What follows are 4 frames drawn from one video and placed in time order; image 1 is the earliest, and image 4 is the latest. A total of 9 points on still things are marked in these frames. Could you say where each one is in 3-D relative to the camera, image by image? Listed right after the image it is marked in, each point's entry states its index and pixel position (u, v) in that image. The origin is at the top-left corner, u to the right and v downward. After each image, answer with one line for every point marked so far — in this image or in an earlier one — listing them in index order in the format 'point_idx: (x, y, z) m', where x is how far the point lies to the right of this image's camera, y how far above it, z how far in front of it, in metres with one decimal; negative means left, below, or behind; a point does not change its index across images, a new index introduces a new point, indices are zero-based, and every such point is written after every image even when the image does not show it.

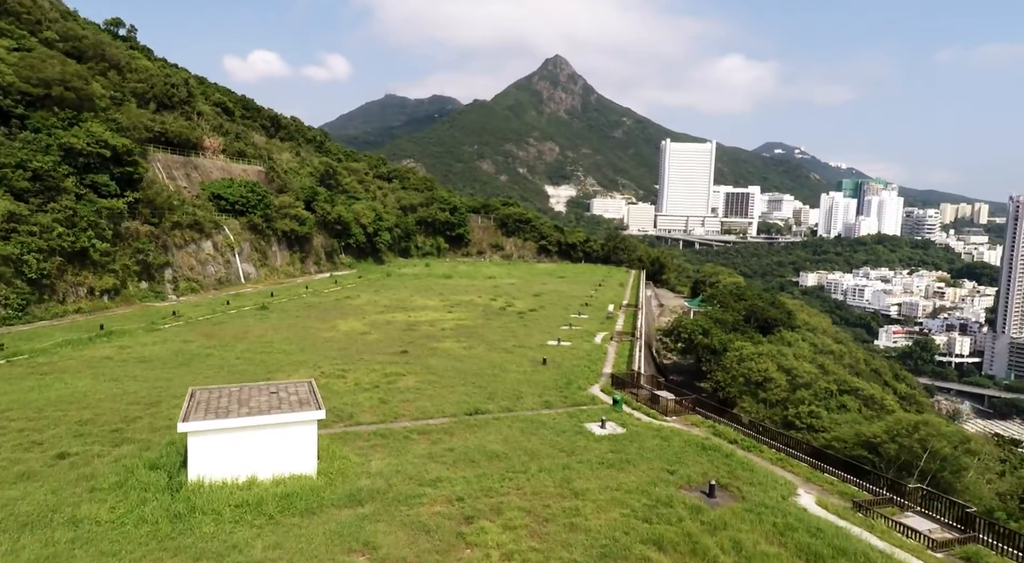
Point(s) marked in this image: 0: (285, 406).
0: (-4.2, -2.3, +12.2) m
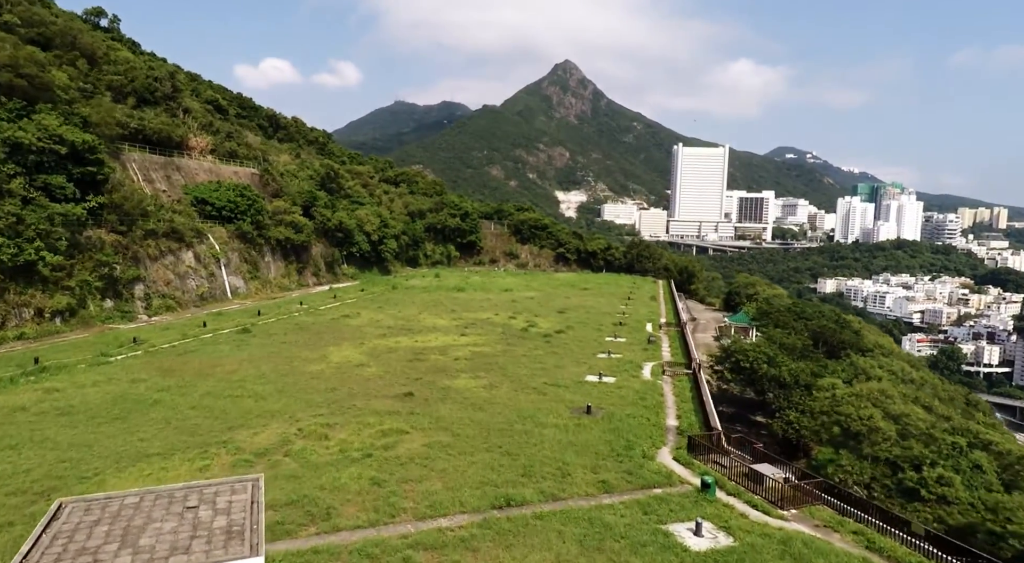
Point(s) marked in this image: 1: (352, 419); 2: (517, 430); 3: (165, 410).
0: (-3.5, -2.9, +7.2) m
1: (-4.0, -3.5, +16.5) m
2: (+0.1, -3.6, +15.8) m
3: (-8.8, -3.2, +16.6) m
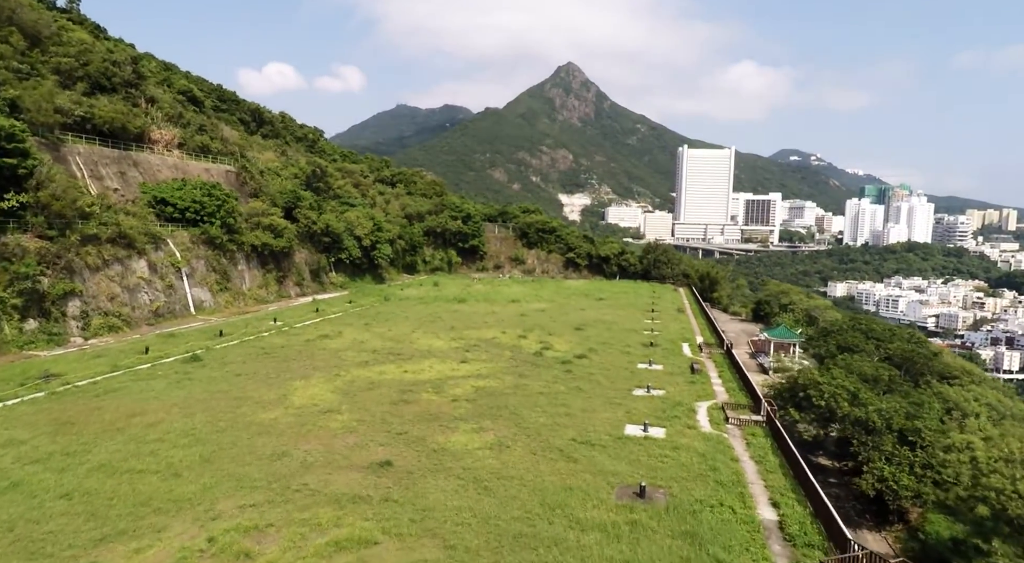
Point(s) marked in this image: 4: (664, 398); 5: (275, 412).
0: (-3.1, -3.4, +1.9) m
1: (-3.7, -4.0, +11.1) m
2: (+0.5, -4.0, +10.4) m
3: (-8.4, -3.7, +11.3) m
4: (+4.5, -3.4, +19.3) m
5: (-6.2, -3.4, +17.1) m
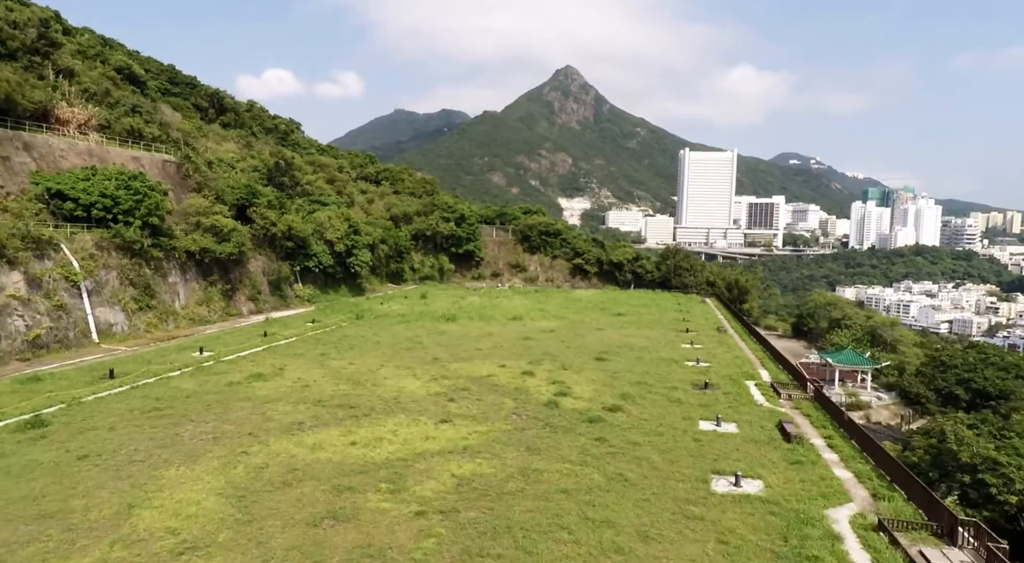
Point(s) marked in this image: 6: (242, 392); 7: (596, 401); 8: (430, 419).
0: (-3.0, -3.7, -5.8) m
1: (-3.6, -4.4, +3.4) m
2: (+0.6, -4.5, +2.7) m
3: (-8.3, -4.2, +3.6) m
4: (+4.6, -3.9, +11.6) m
5: (-6.1, -3.9, +9.4) m
6: (-7.8, -3.2, +18.9) m
7: (+2.4, -3.3, +18.6) m
8: (-2.1, -3.5, +16.6) m
